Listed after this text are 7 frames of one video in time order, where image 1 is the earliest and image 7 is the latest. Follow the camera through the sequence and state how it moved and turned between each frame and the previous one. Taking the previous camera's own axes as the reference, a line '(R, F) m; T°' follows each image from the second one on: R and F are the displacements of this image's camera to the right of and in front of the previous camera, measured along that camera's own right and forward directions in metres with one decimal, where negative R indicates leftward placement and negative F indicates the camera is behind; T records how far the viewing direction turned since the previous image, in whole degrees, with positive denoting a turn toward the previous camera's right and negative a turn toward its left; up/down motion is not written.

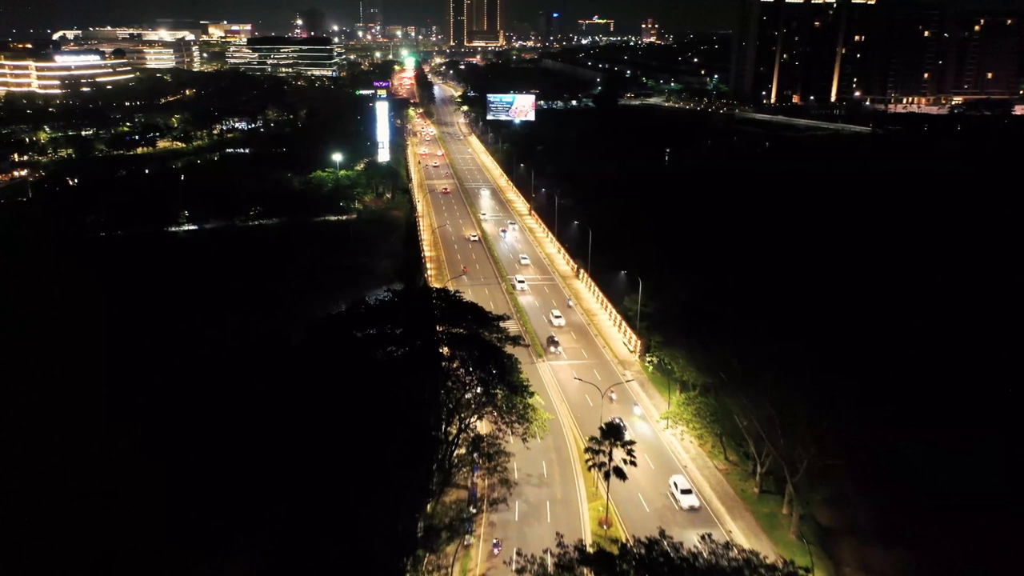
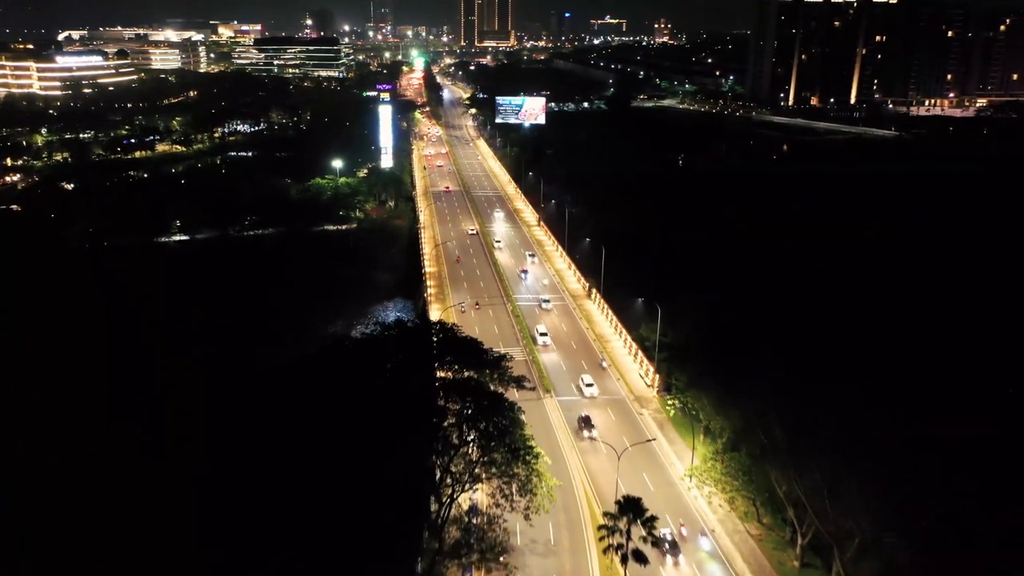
(+0.2, +2.8) m; -1°
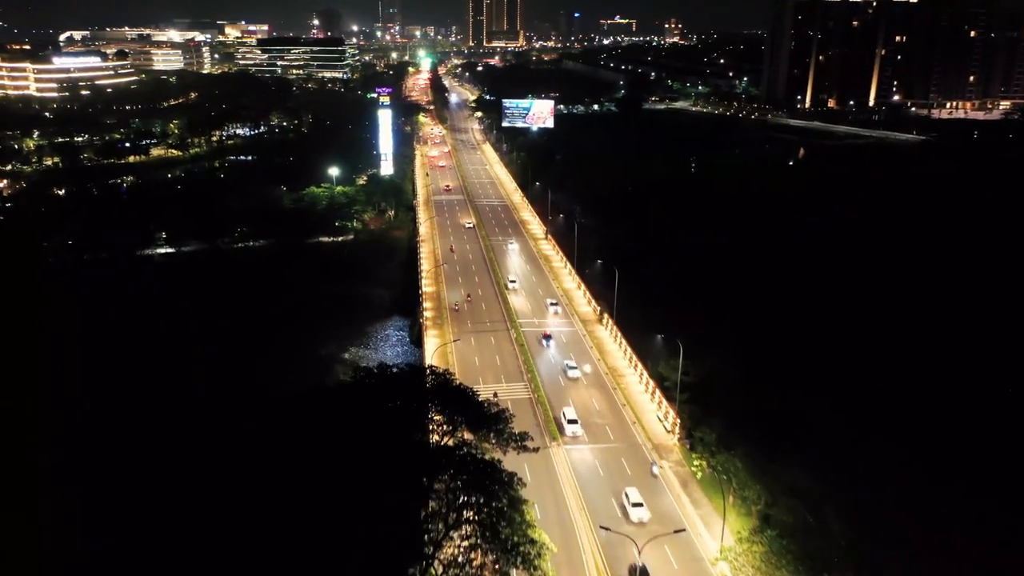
(+0.2, +3.1) m; -1°
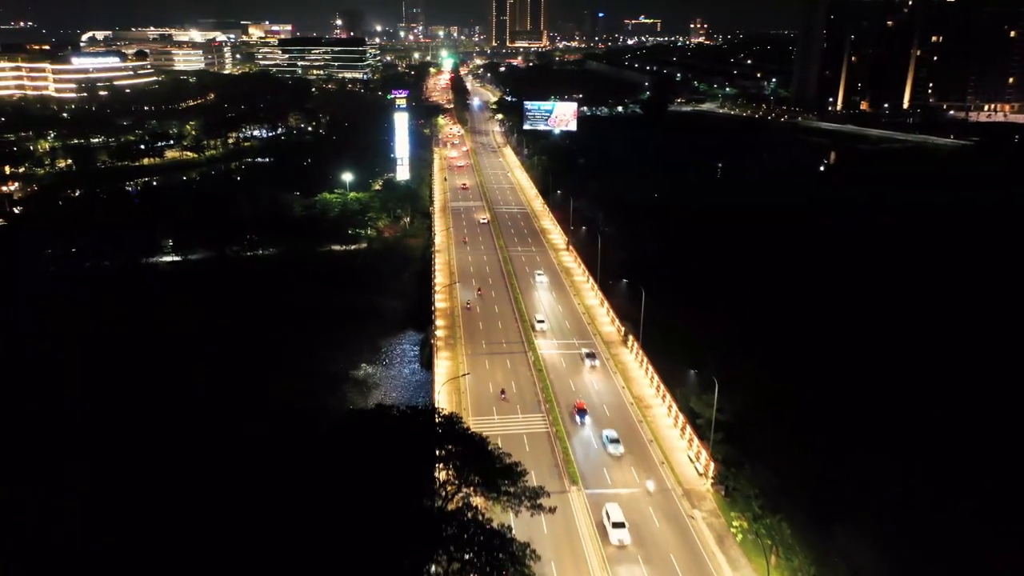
(+0.1, +2.3) m; -2°
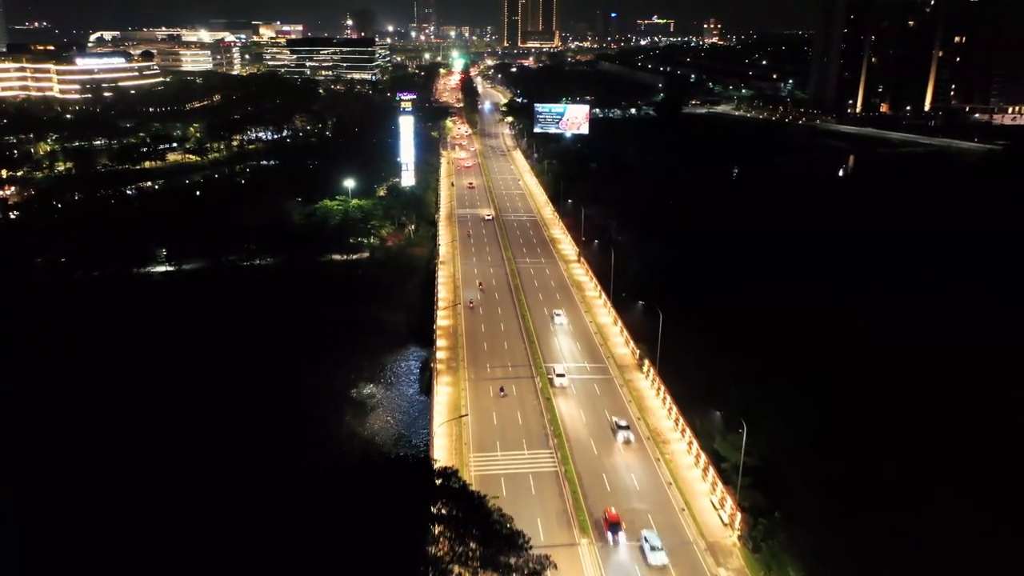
(+0.2, +2.2) m; -1°
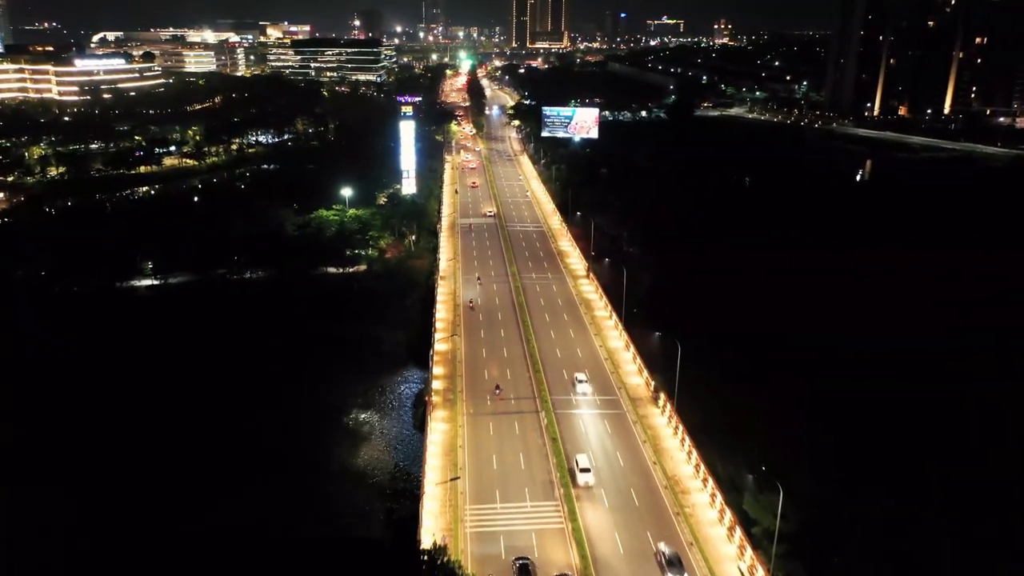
(+0.2, +2.5) m; -1°
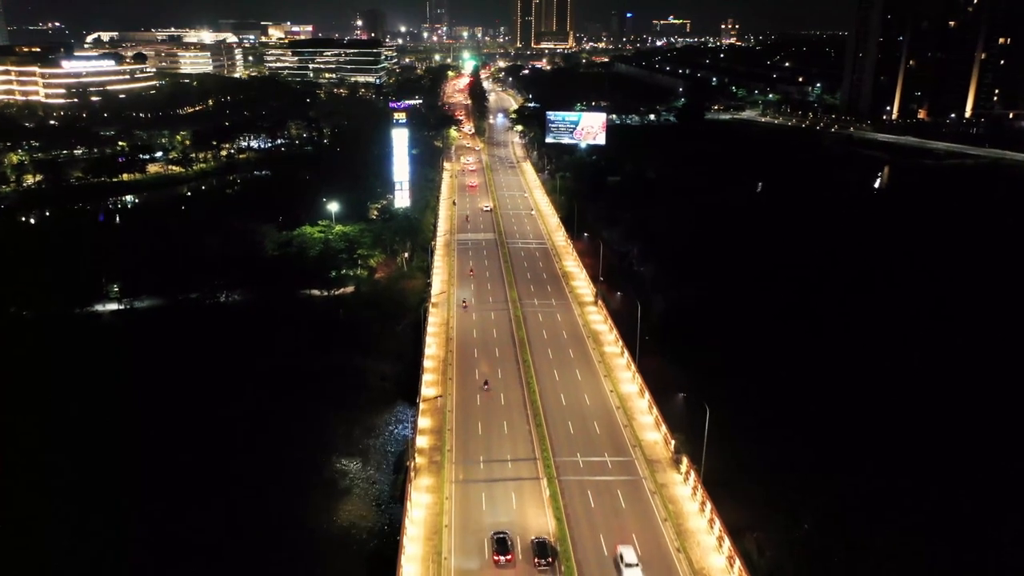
(+0.3, +3.7) m; 0°
